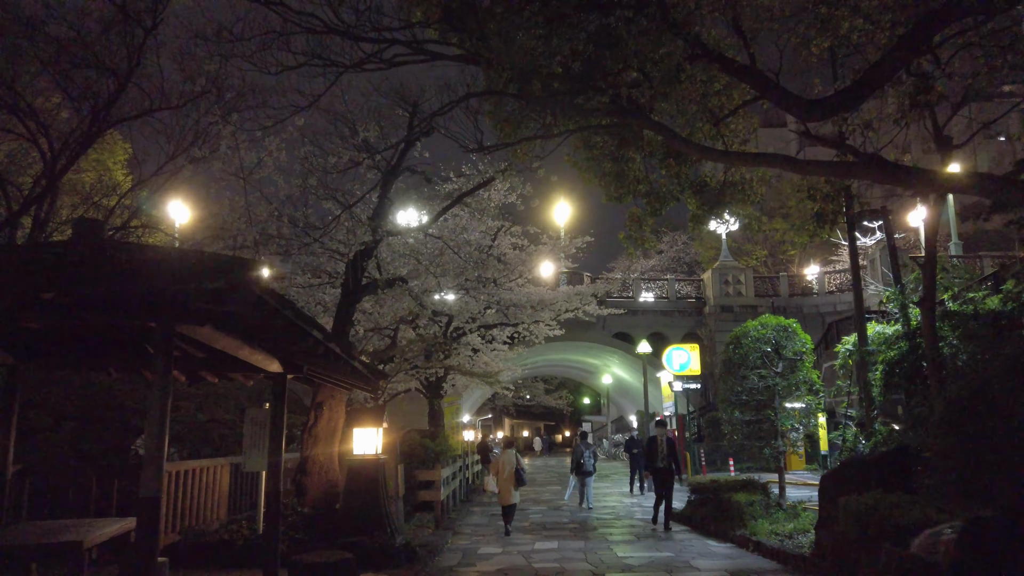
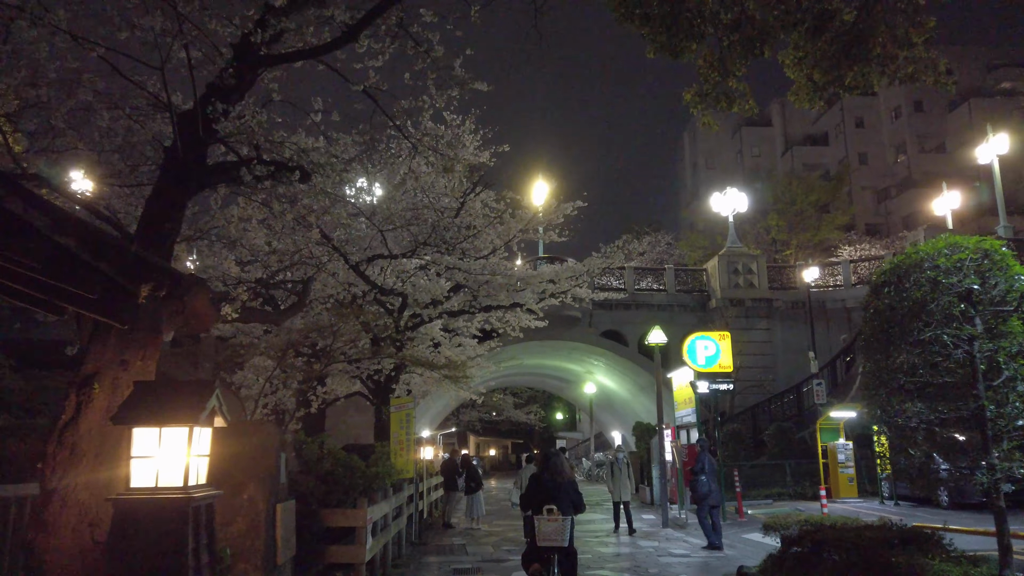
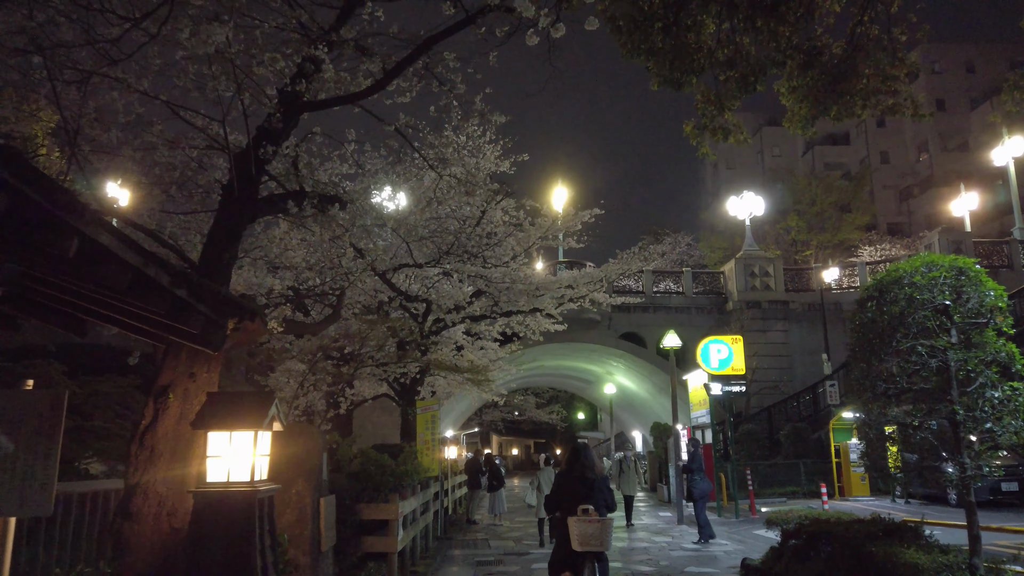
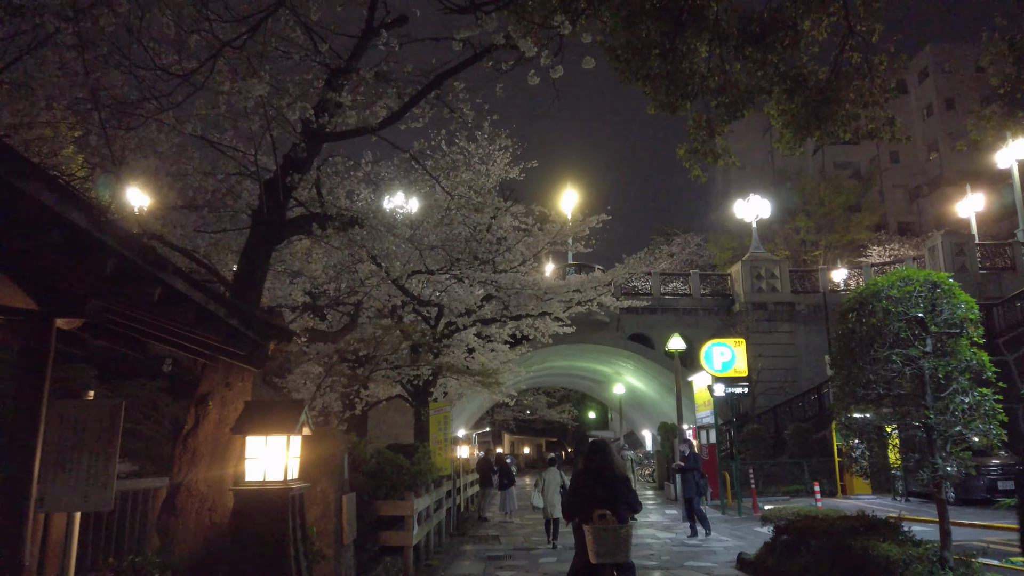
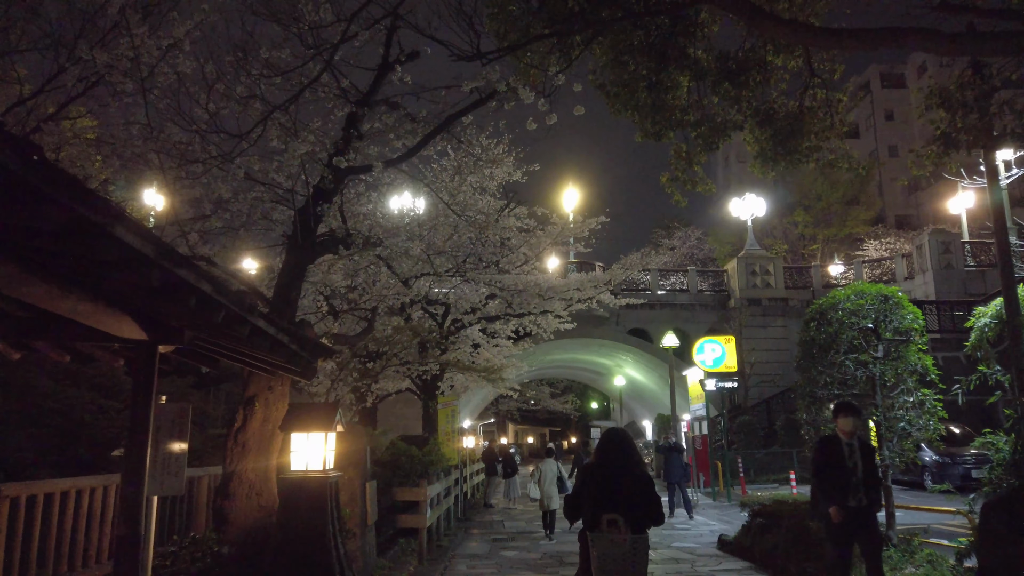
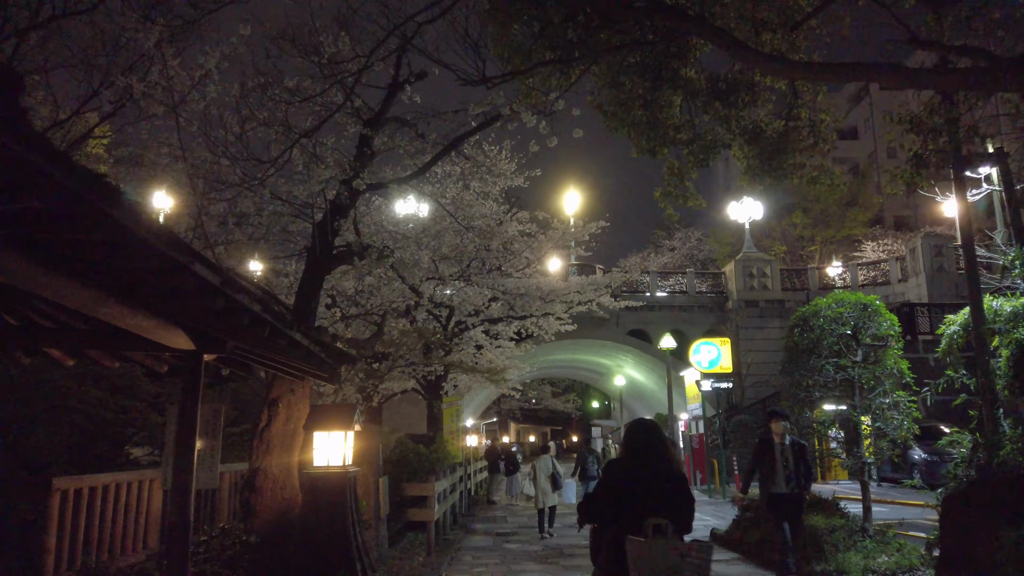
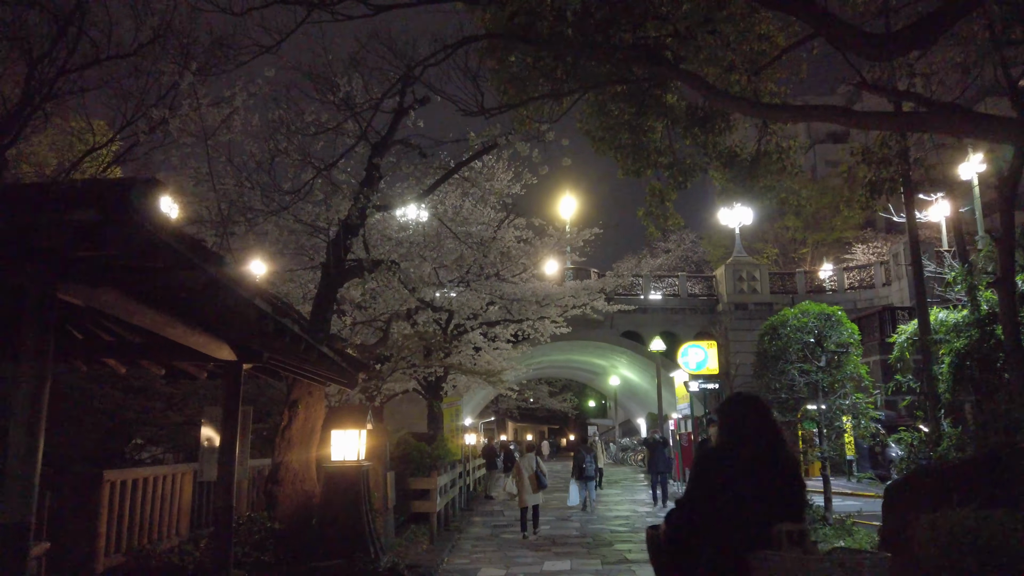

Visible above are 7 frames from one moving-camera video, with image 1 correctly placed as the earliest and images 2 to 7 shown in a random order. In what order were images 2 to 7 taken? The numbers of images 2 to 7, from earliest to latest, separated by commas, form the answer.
7, 6, 5, 4, 3, 2
